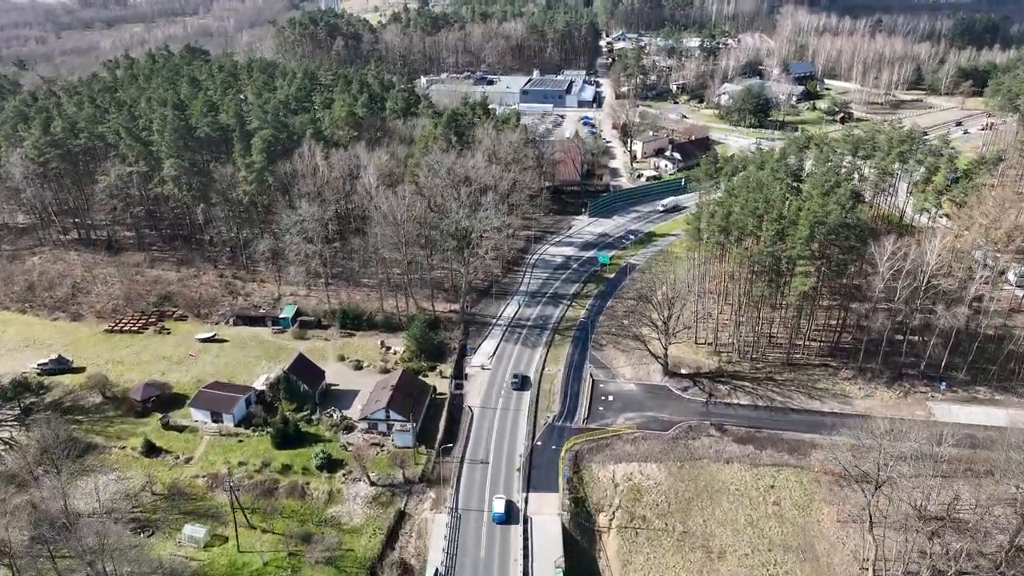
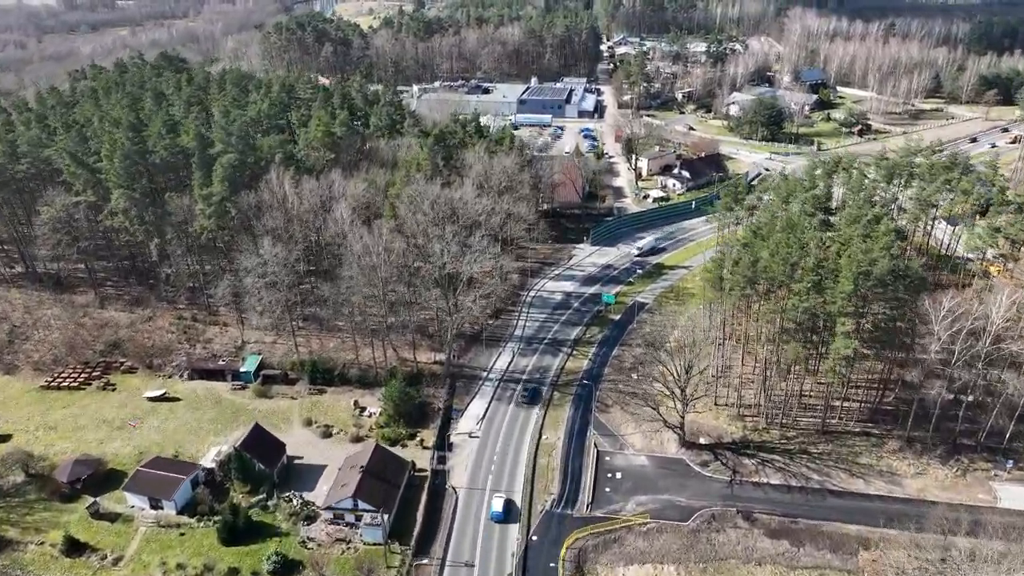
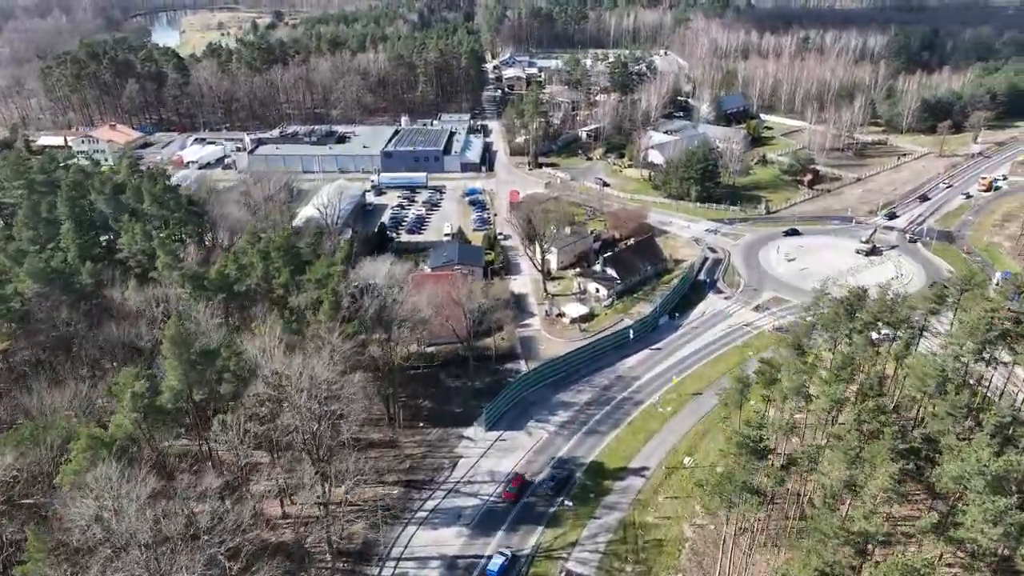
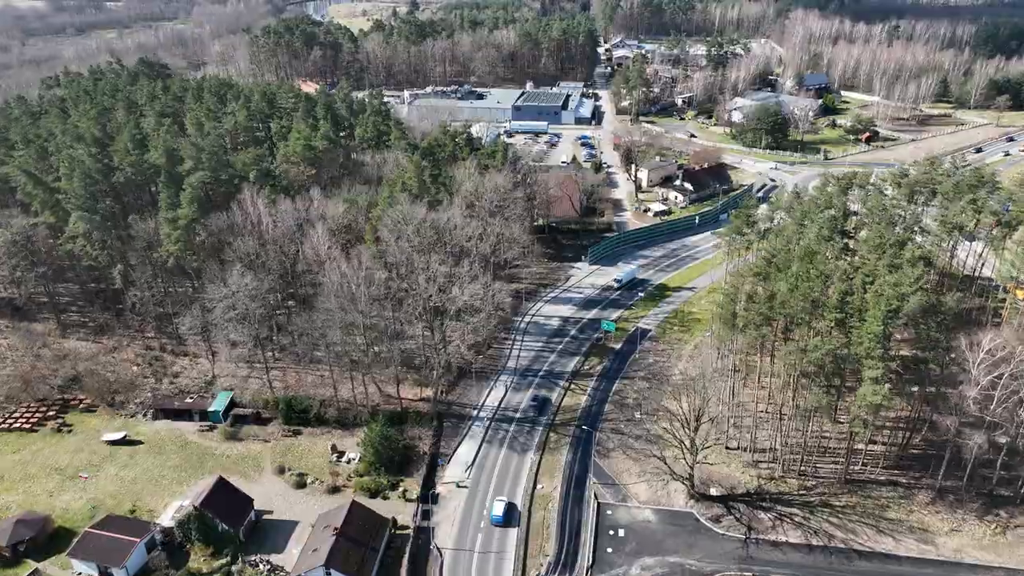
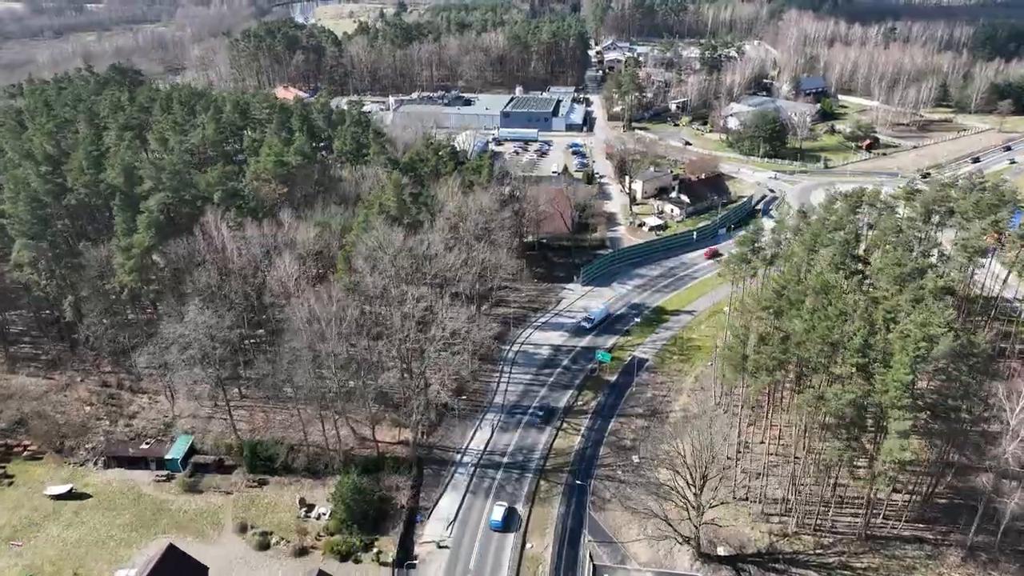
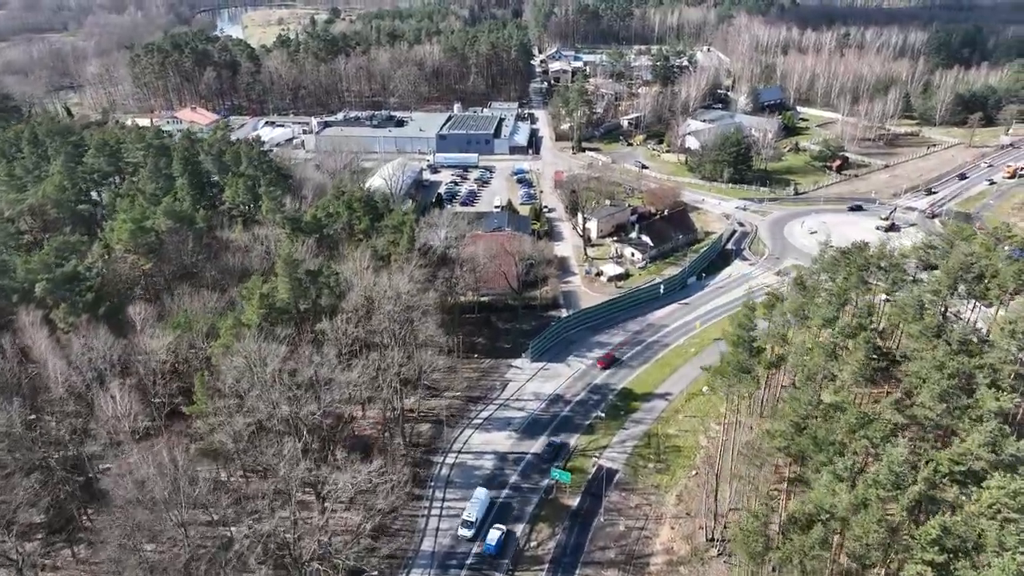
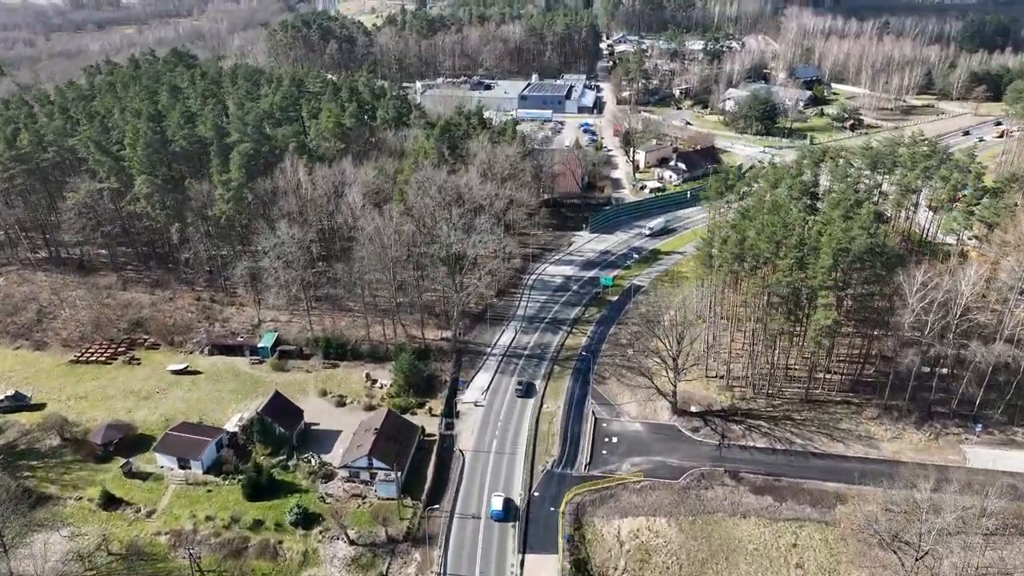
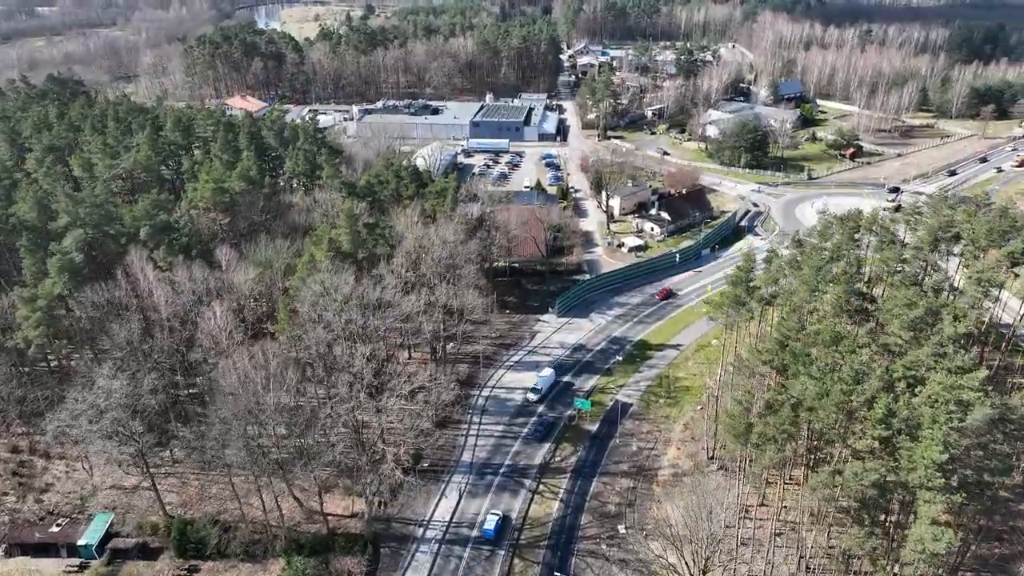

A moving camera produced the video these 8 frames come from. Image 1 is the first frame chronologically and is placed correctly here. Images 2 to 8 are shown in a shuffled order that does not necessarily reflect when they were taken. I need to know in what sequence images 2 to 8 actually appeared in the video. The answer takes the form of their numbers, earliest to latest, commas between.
7, 2, 4, 5, 8, 6, 3
